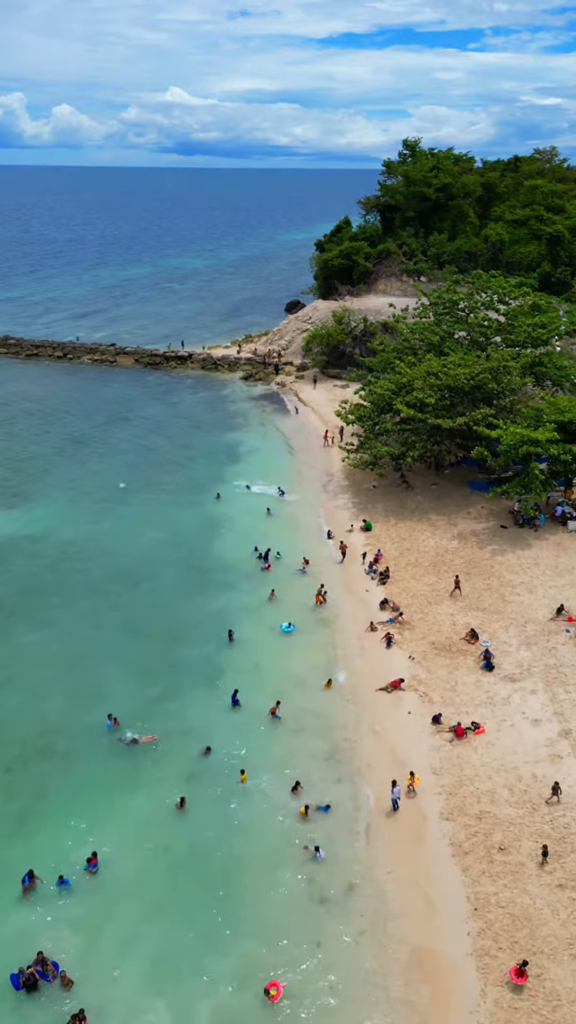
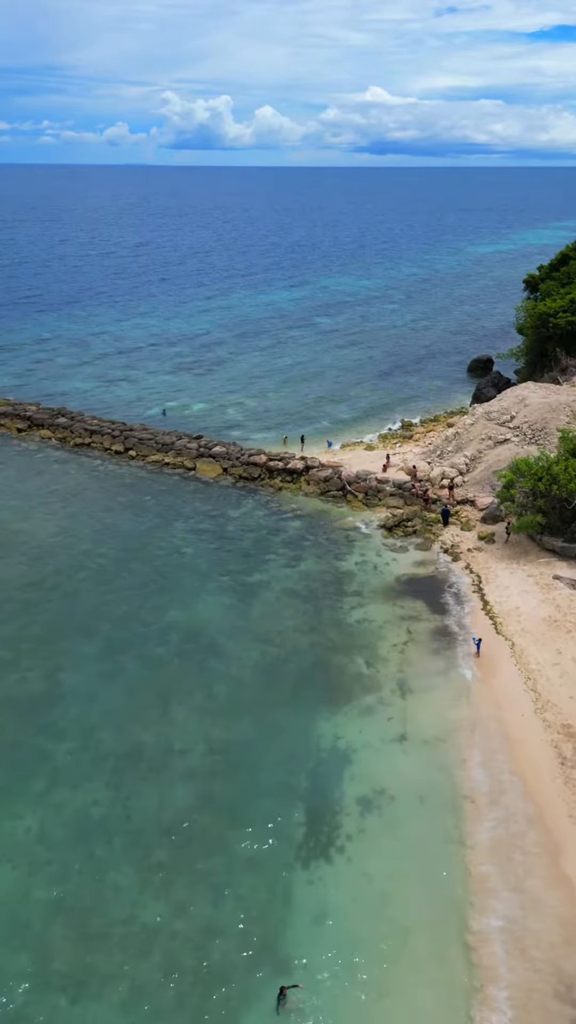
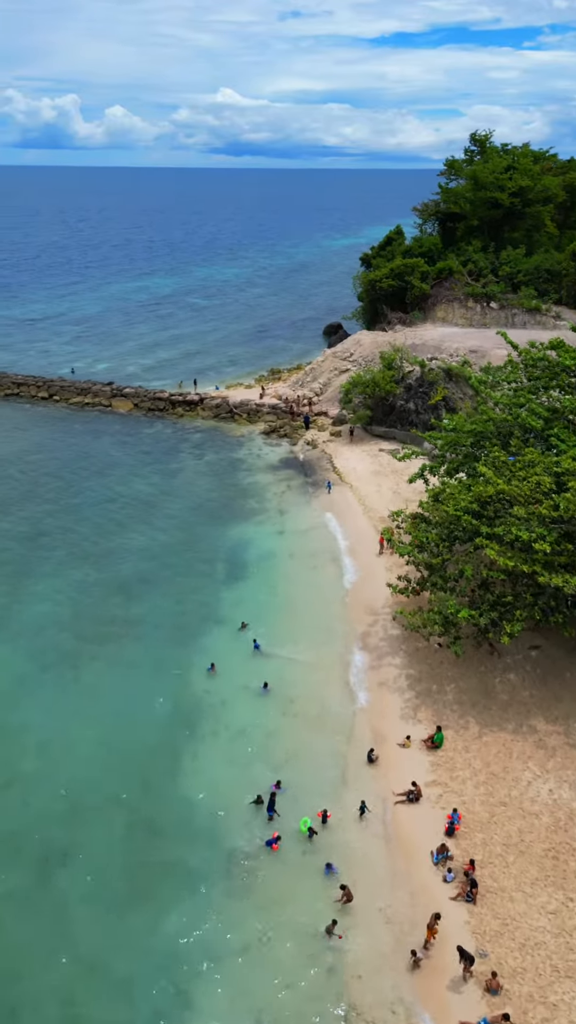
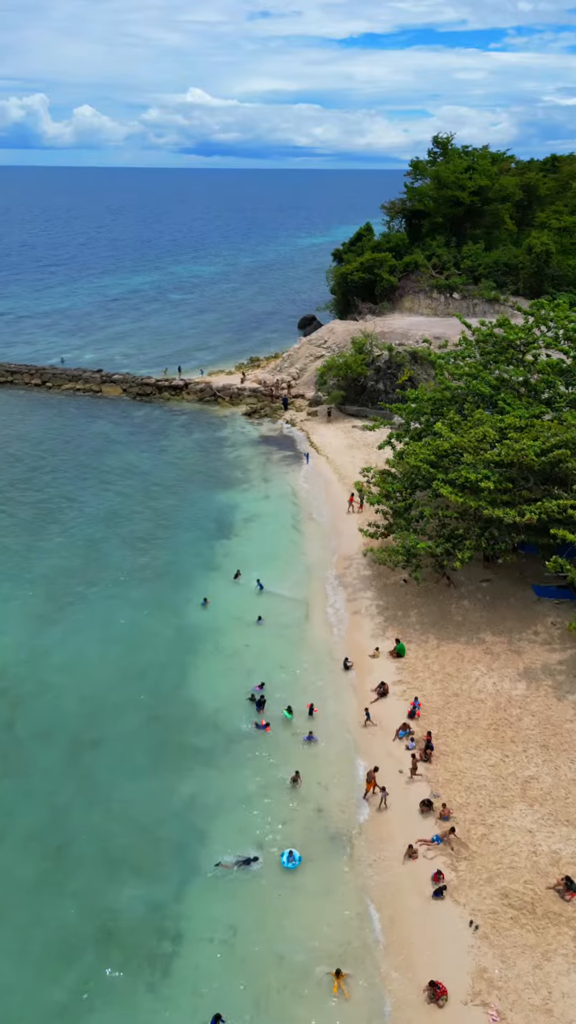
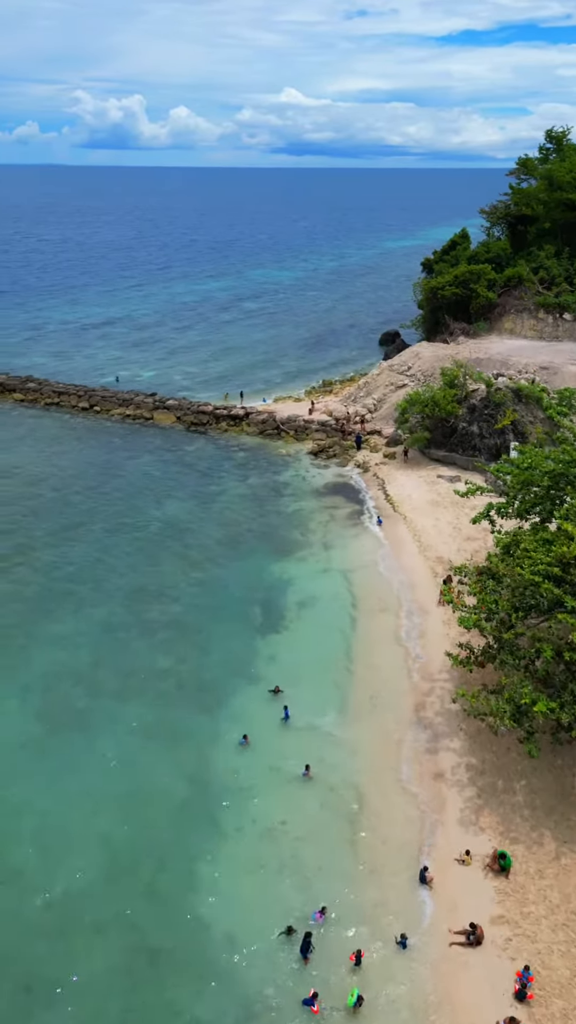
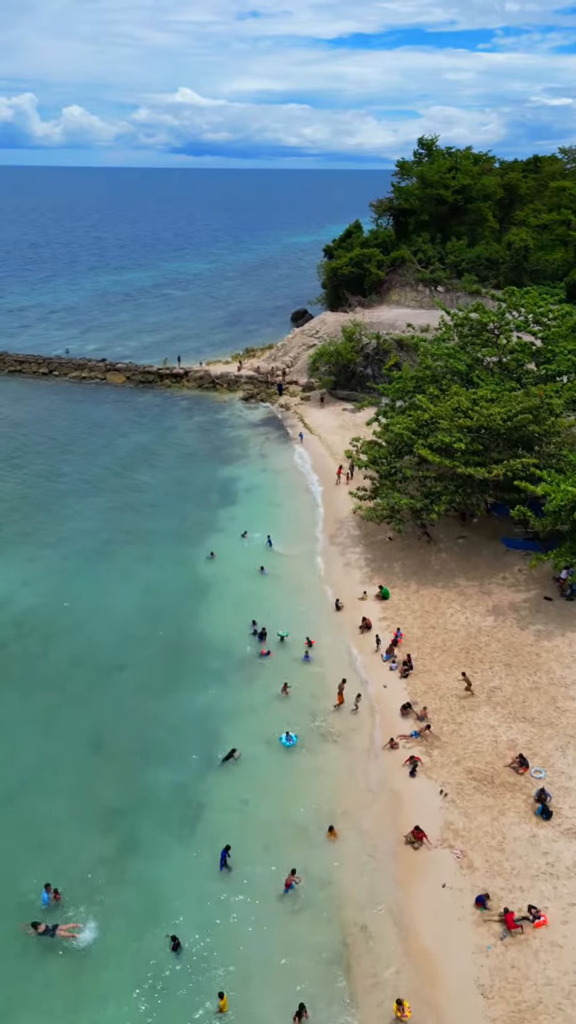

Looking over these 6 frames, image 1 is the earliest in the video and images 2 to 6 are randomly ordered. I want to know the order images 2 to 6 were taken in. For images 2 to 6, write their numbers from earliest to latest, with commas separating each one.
6, 4, 3, 5, 2
